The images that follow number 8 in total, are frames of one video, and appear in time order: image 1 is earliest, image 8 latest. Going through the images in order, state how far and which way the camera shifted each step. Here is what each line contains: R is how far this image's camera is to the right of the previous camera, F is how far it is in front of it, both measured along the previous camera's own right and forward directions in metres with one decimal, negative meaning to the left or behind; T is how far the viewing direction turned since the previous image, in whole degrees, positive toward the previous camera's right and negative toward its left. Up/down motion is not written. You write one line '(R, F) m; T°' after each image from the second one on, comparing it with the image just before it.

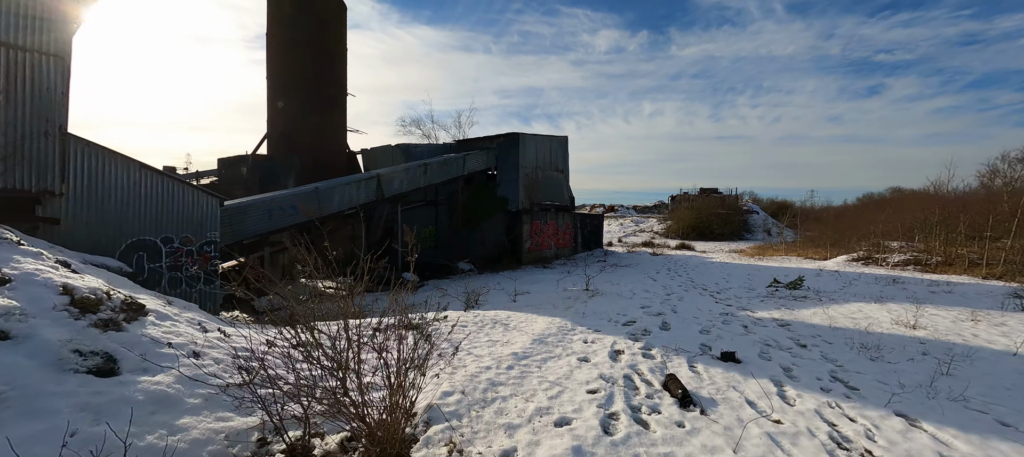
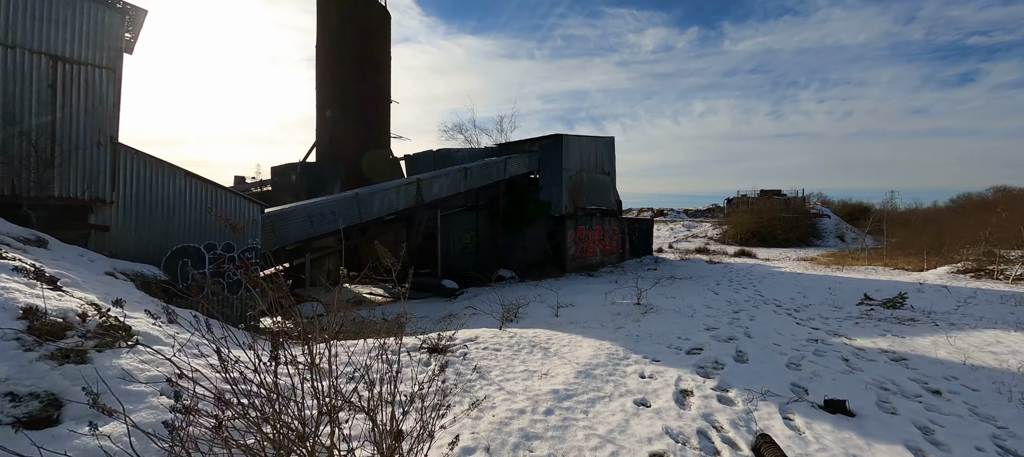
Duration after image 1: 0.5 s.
(0.0, +0.7) m; -6°
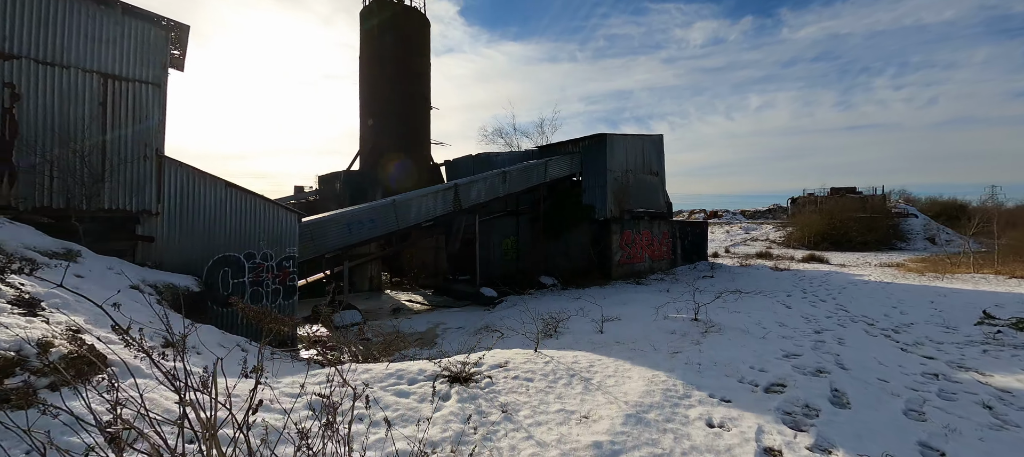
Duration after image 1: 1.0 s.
(+0.1, +0.6) m; -6°
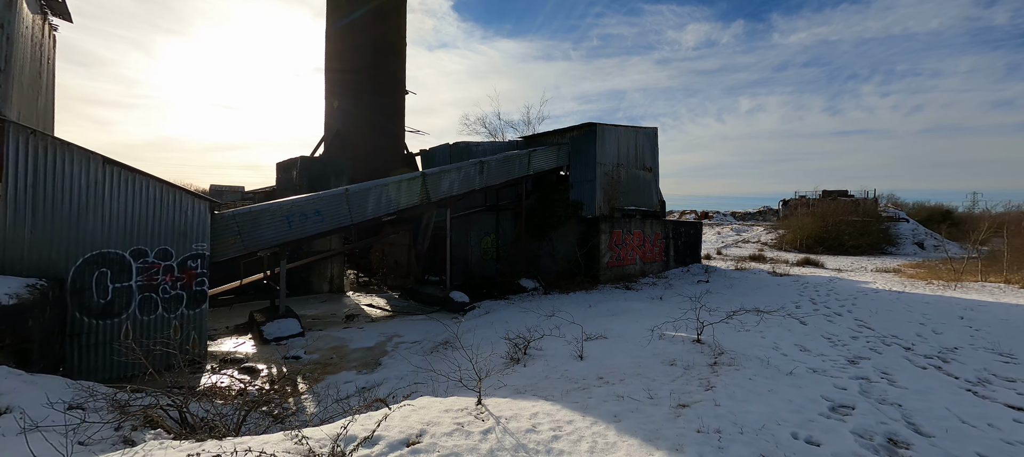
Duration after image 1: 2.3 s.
(+0.4, +1.5) m; +1°
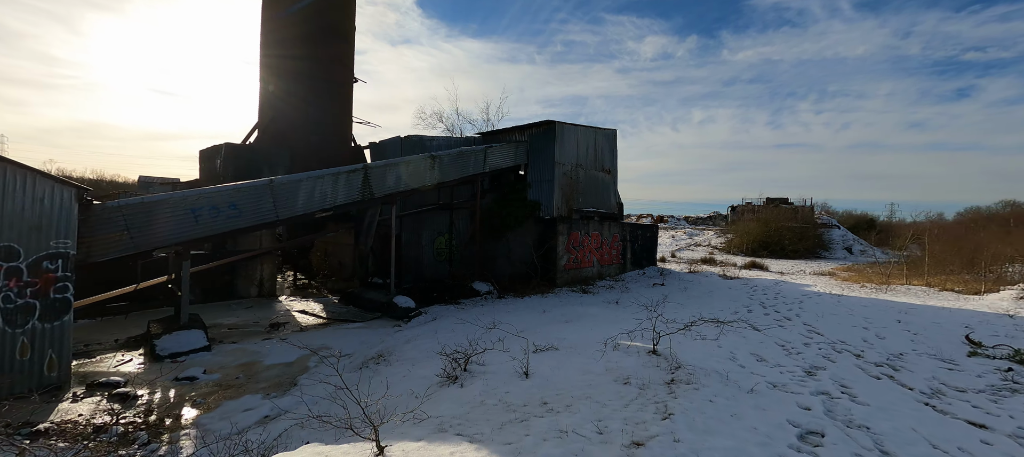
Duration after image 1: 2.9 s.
(+0.3, +0.7) m; +5°
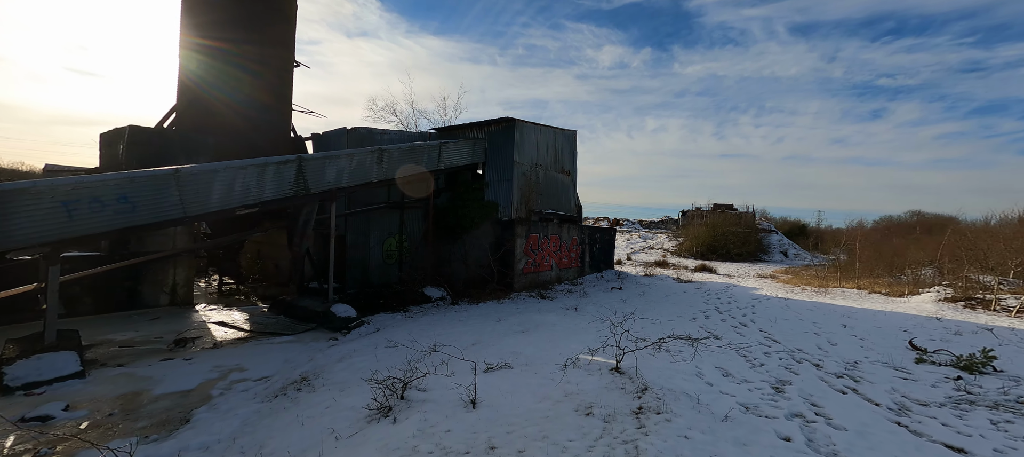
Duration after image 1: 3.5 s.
(+0.1, +0.7) m; +6°
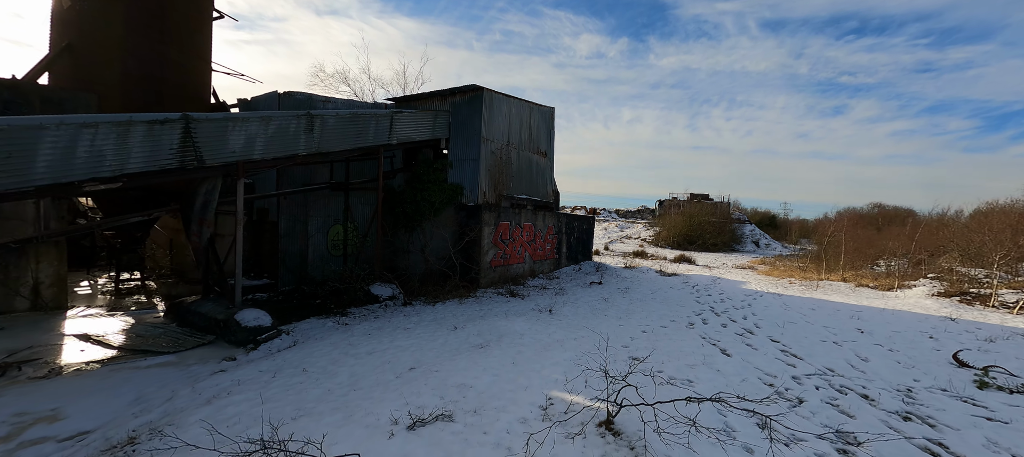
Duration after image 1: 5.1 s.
(+0.3, +1.9) m; +3°
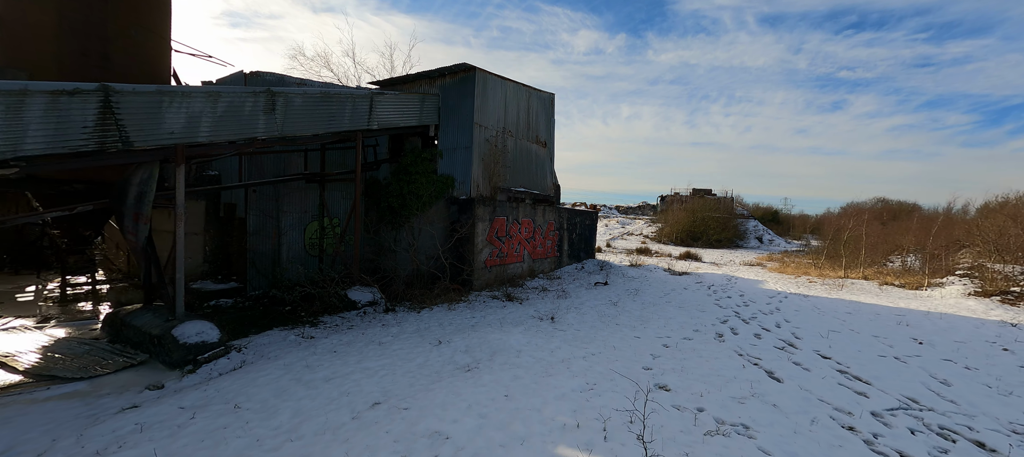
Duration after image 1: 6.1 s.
(+0.1, +1.3) m; 0°
